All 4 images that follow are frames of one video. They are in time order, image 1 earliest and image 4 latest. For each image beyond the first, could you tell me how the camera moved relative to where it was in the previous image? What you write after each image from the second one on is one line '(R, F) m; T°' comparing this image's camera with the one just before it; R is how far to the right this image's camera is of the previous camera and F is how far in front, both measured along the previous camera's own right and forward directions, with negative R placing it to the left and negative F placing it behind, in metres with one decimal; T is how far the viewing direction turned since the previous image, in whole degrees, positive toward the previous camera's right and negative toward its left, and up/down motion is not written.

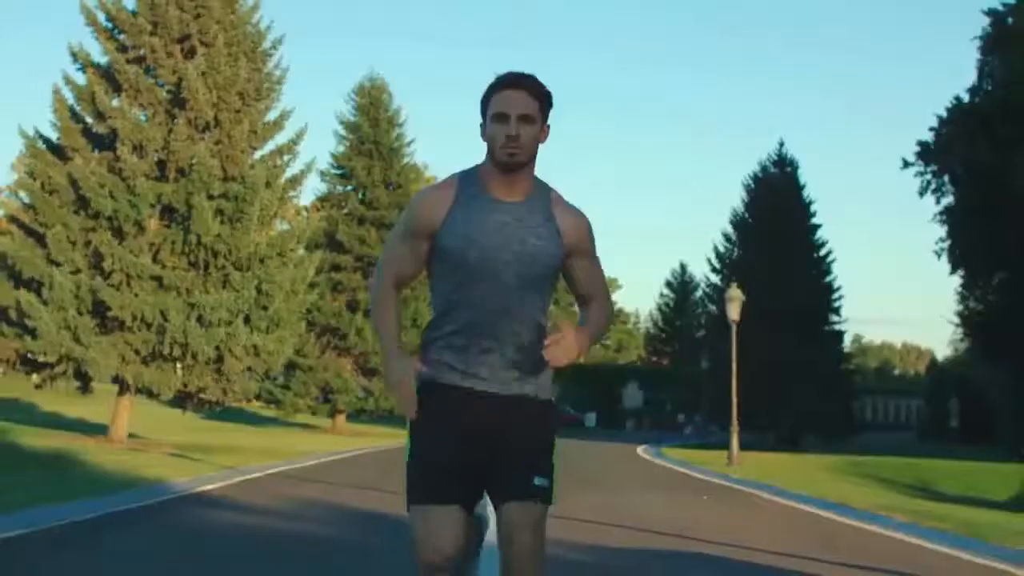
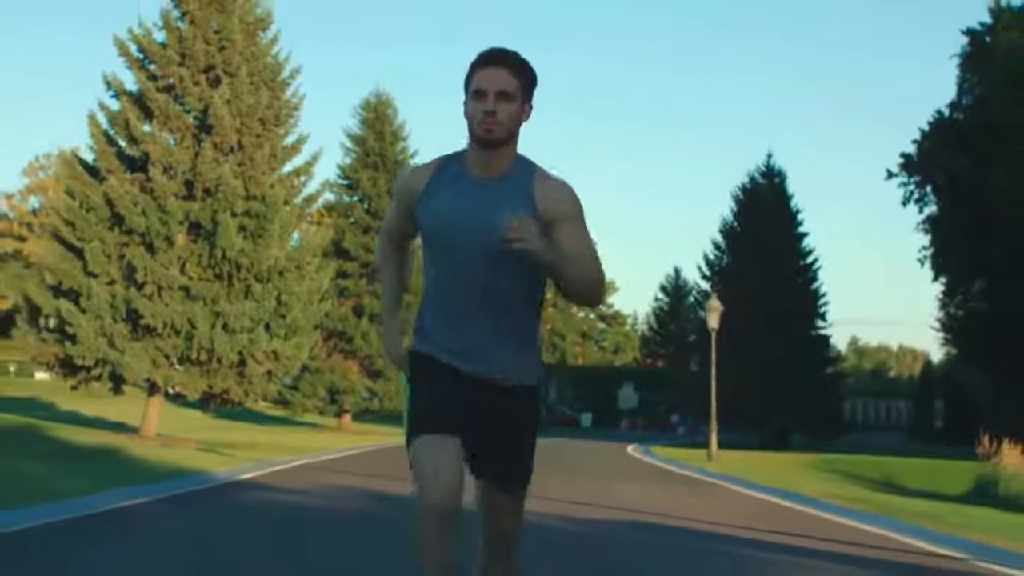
(0.0, -2.1) m; 0°
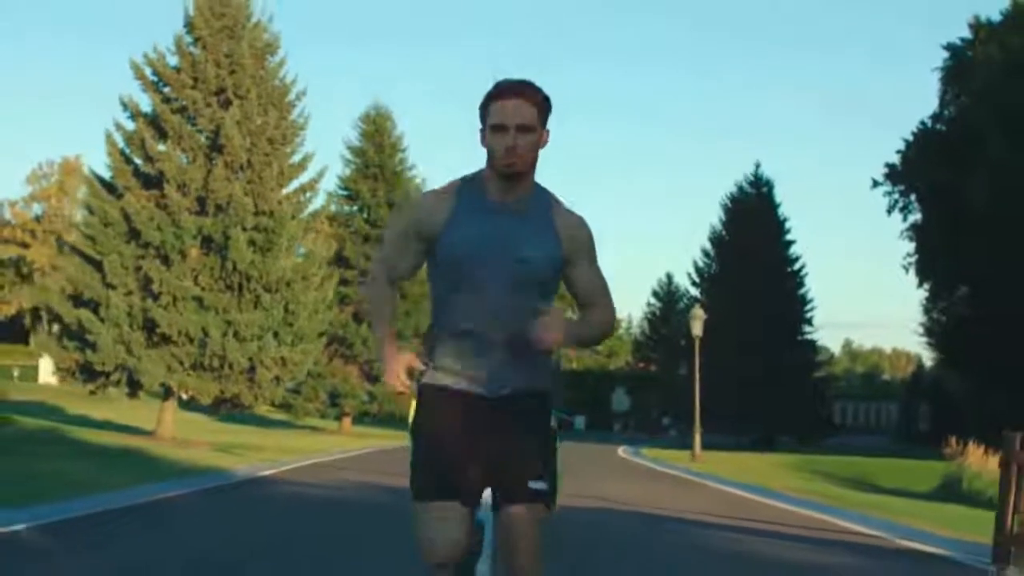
(0.0, -1.5) m; 0°
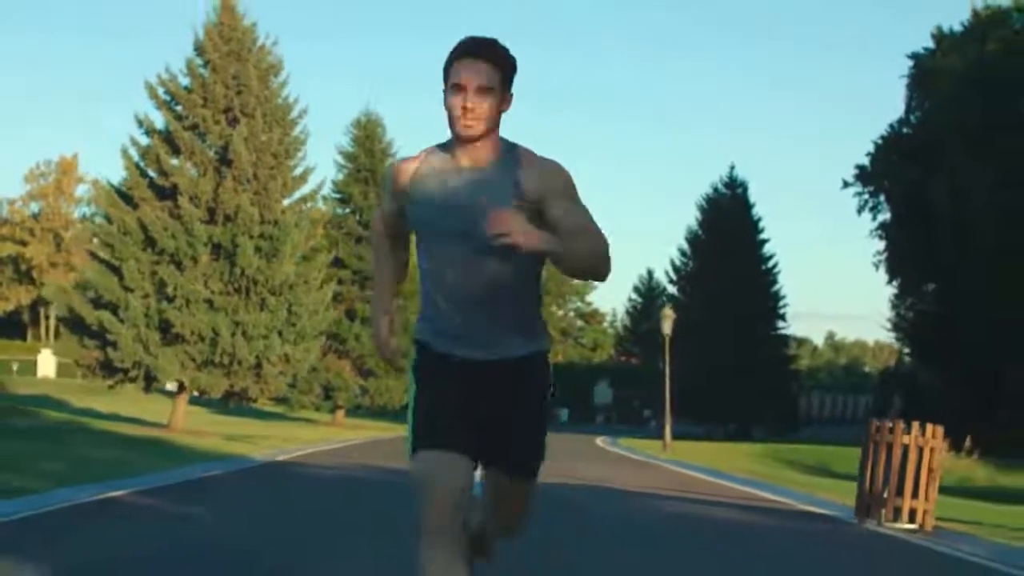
(0.0, -2.4) m; +1°
